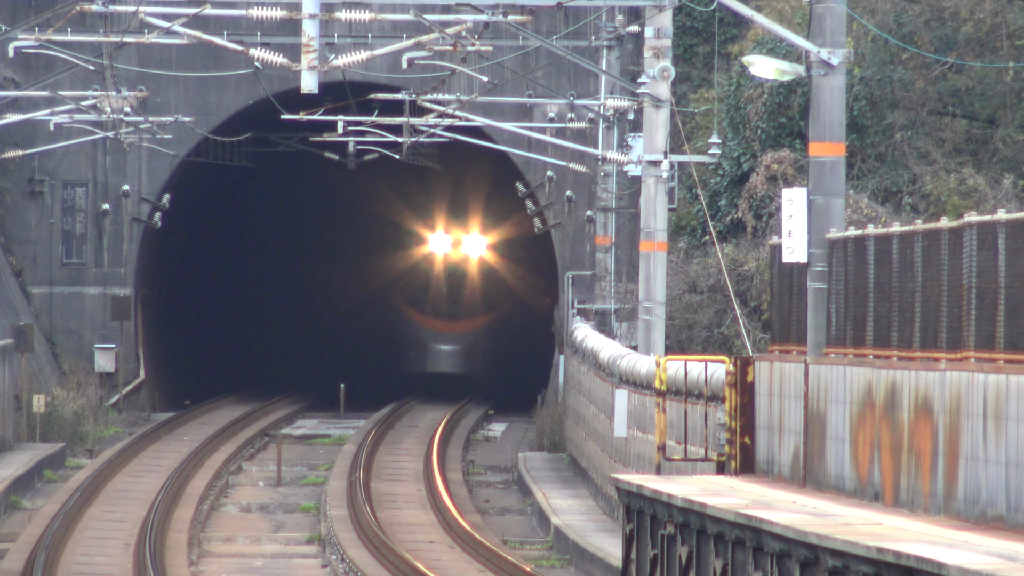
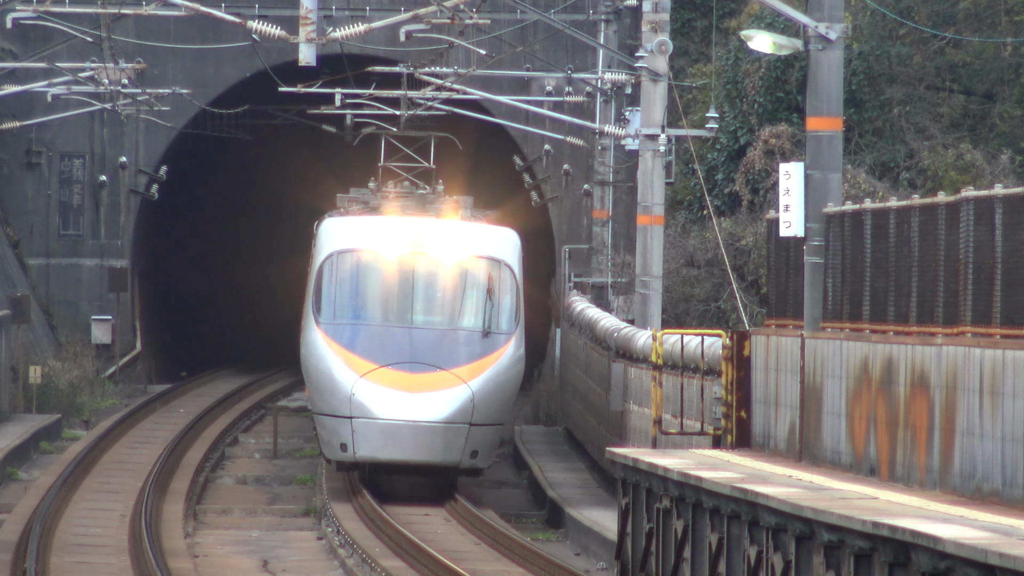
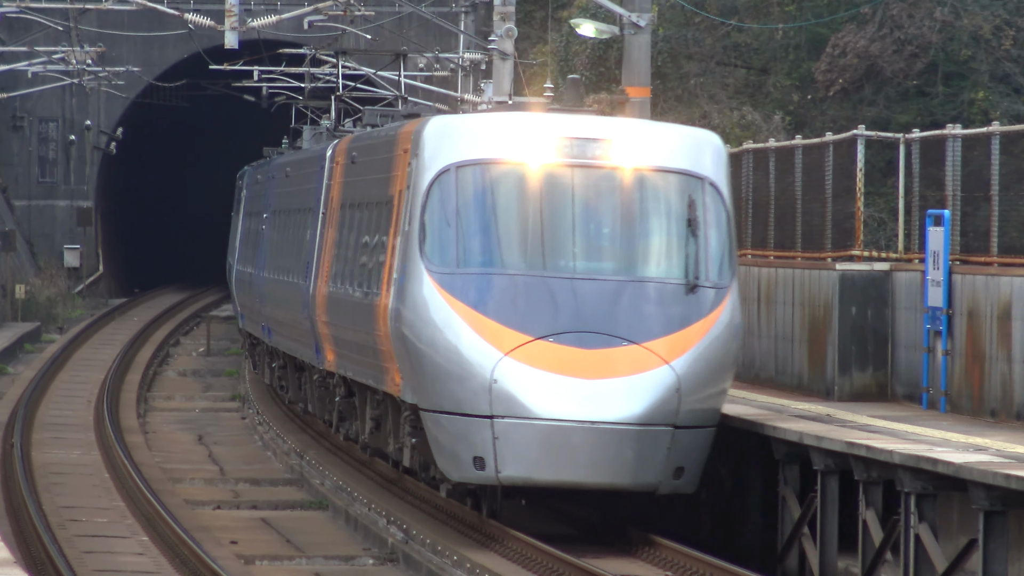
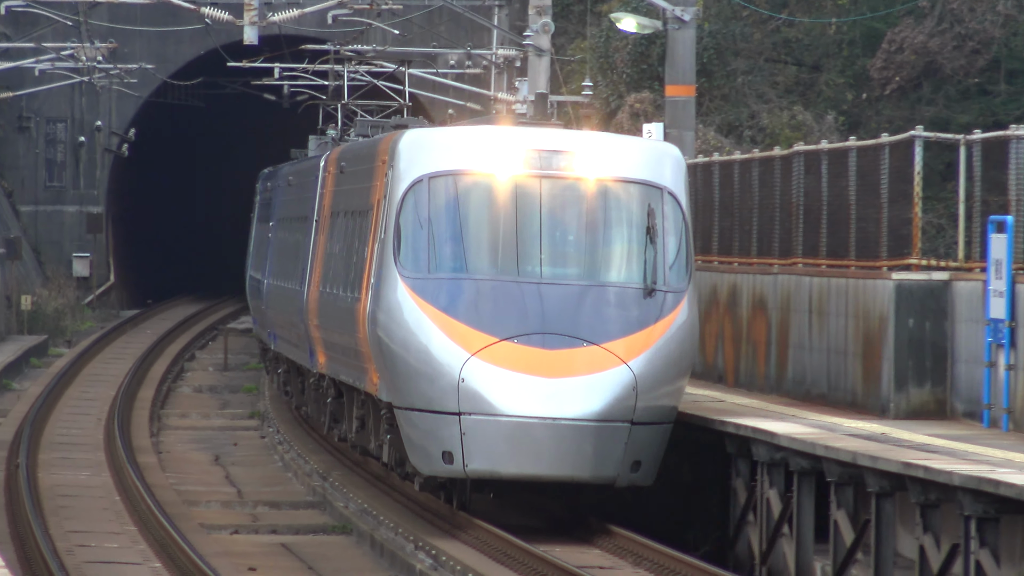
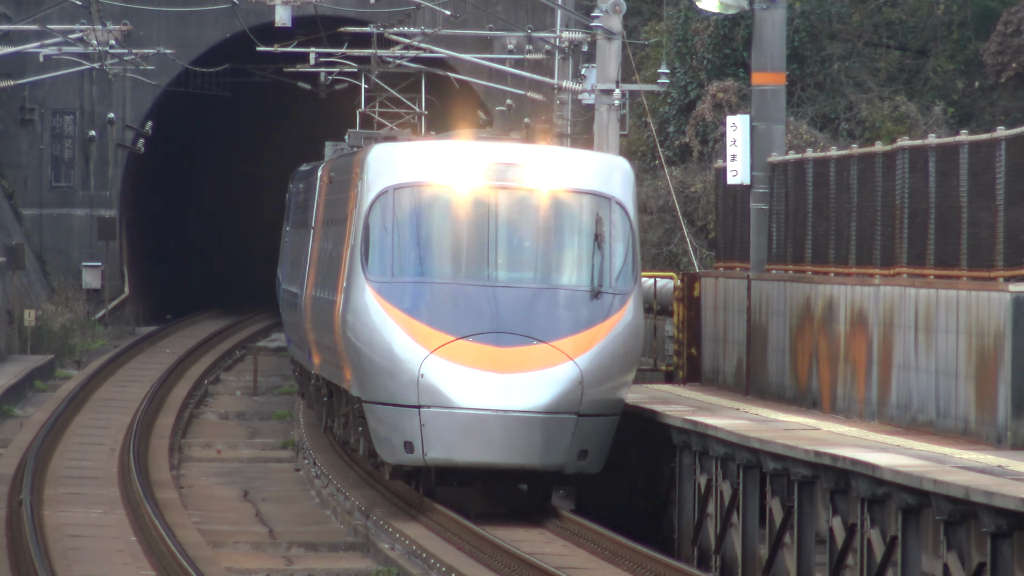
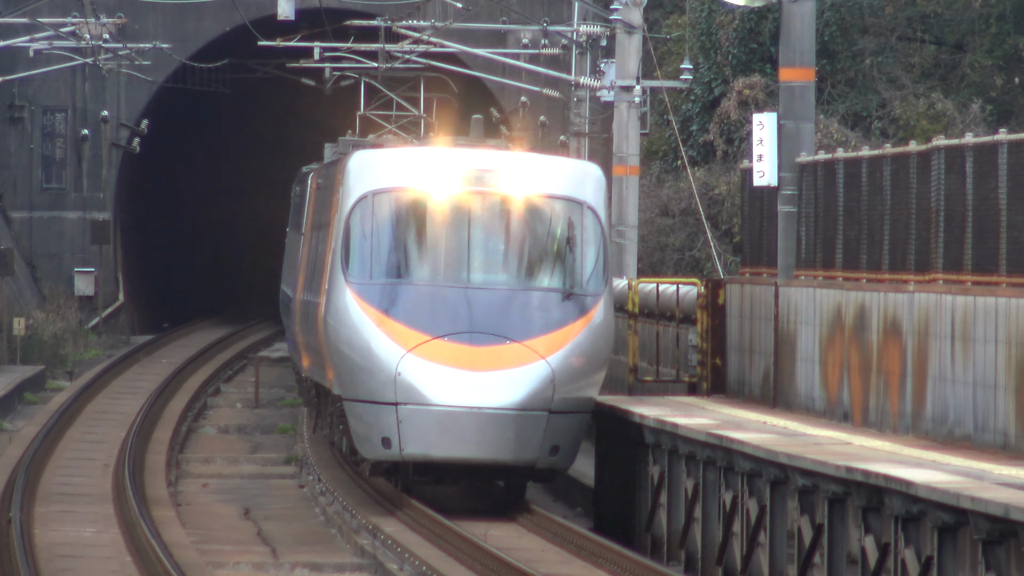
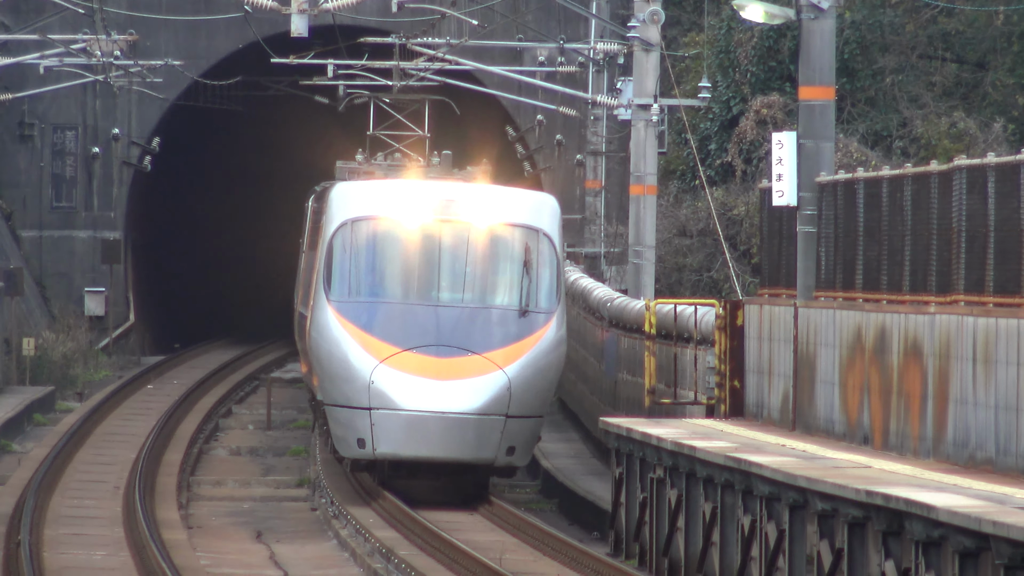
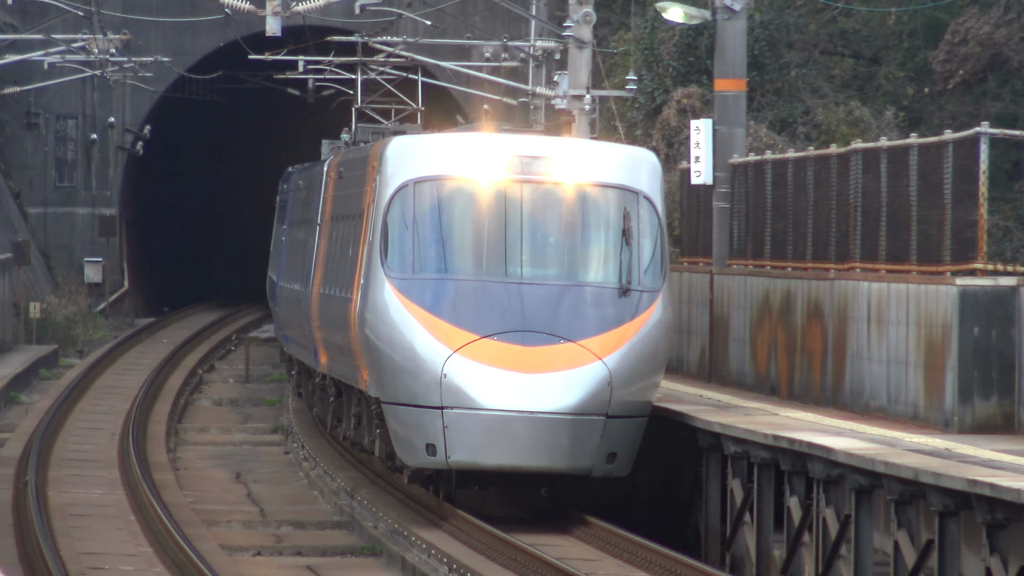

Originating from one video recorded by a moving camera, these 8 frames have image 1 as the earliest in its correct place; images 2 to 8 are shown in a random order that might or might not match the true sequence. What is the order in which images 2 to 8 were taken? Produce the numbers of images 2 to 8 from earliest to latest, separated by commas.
2, 7, 6, 5, 8, 4, 3
